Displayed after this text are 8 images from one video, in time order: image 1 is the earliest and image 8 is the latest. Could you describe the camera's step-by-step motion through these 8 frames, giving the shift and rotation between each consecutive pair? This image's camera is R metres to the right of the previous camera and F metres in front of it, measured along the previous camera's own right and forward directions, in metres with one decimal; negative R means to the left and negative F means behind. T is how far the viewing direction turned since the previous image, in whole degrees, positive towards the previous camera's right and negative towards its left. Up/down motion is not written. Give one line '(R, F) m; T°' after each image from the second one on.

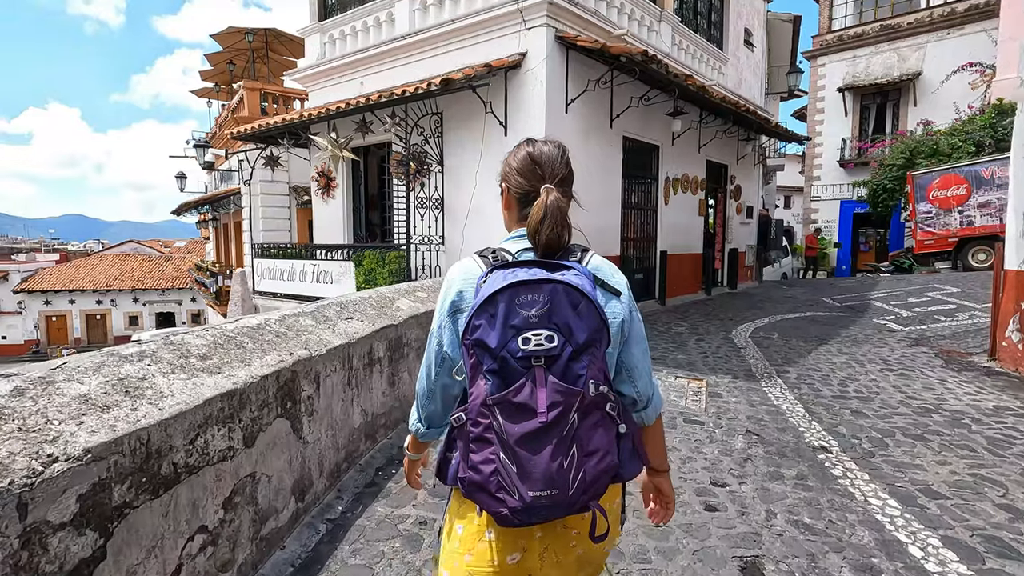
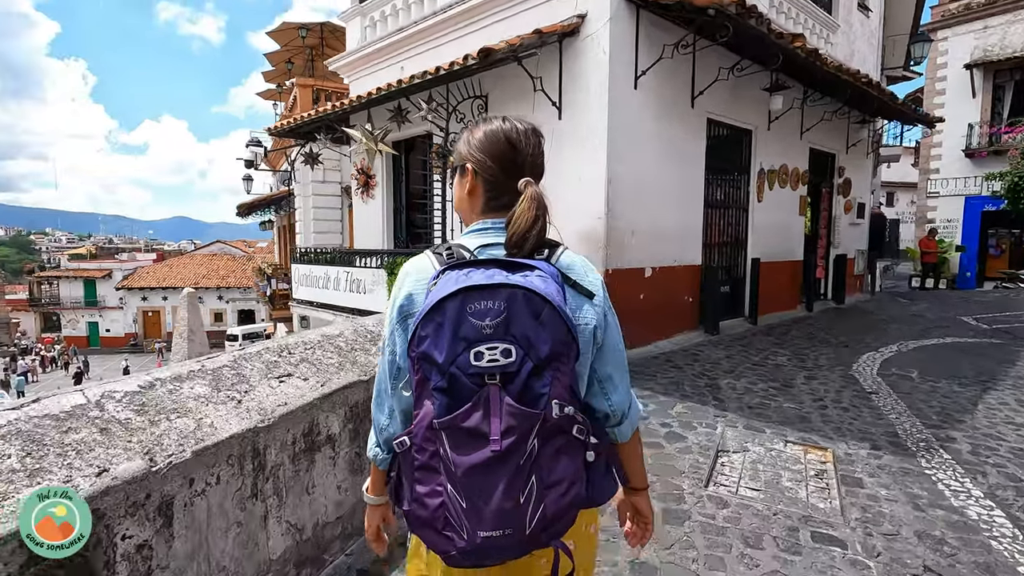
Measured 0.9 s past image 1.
(+0.2, +1.5) m; -7°
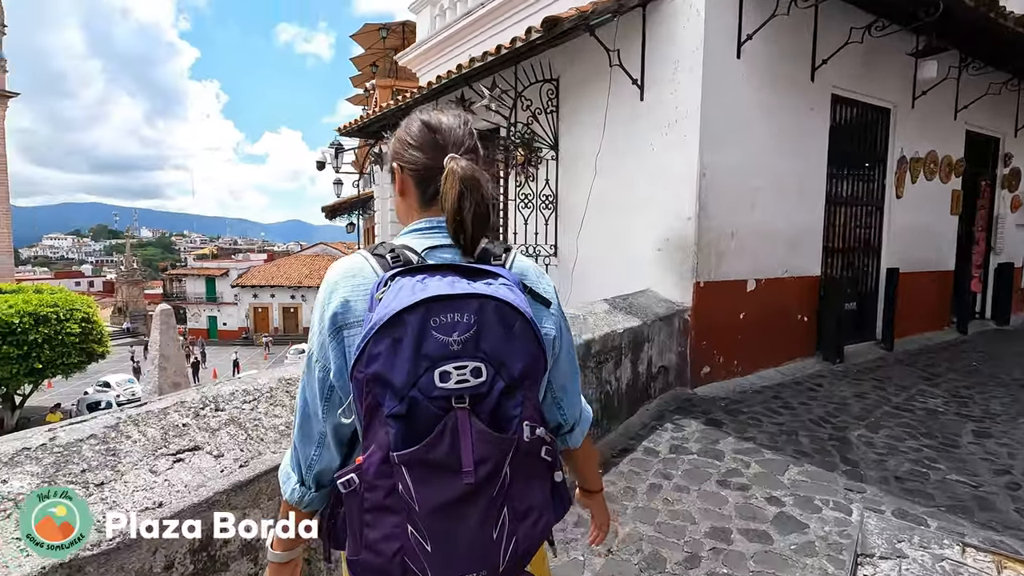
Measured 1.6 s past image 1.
(+0.2, +1.0) m; -10°
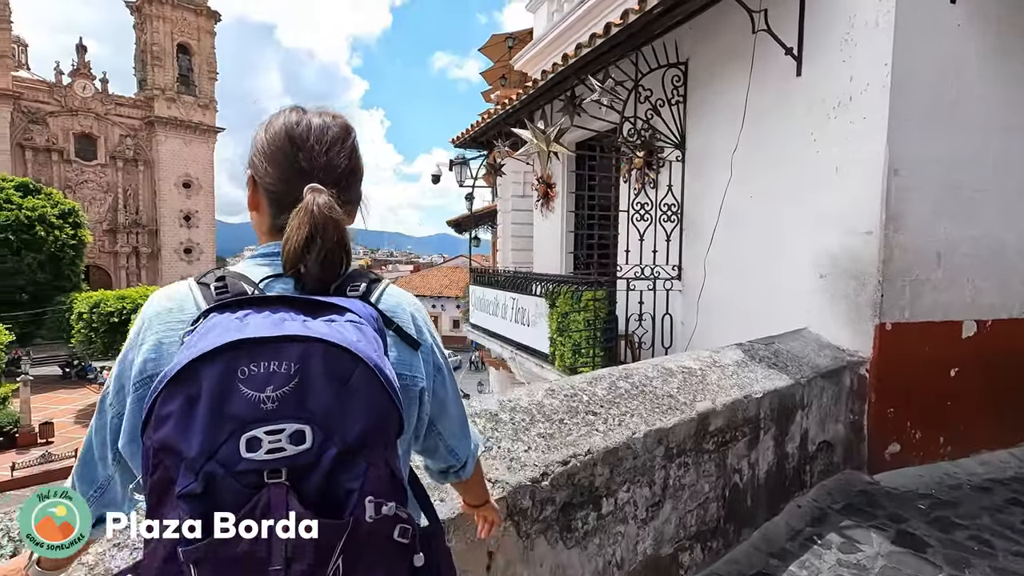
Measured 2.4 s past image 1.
(+0.3, +1.0) m; -15°
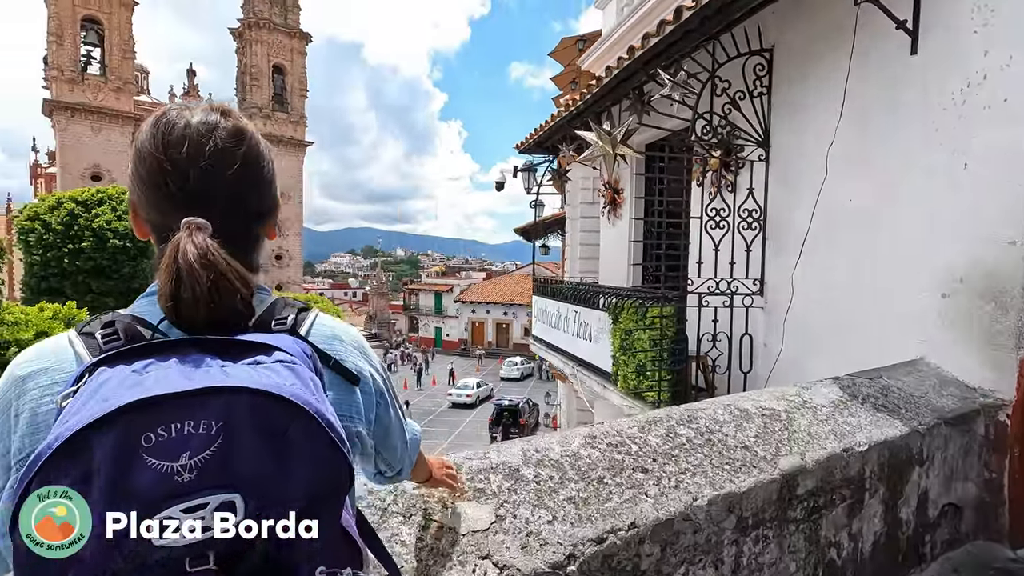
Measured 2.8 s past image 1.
(+0.1, +0.4) m; -8°
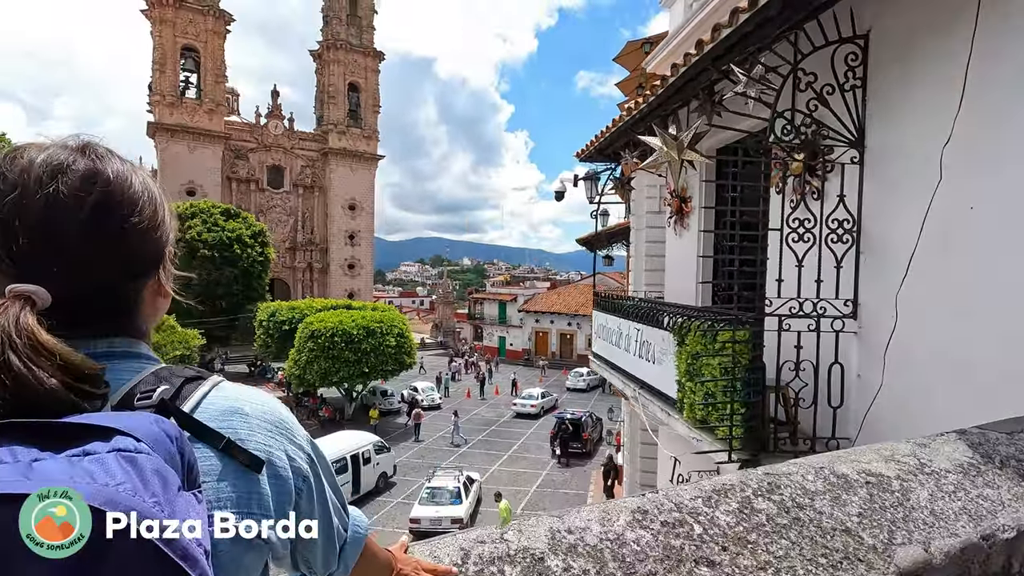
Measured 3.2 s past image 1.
(+0.1, +0.4) m; -7°
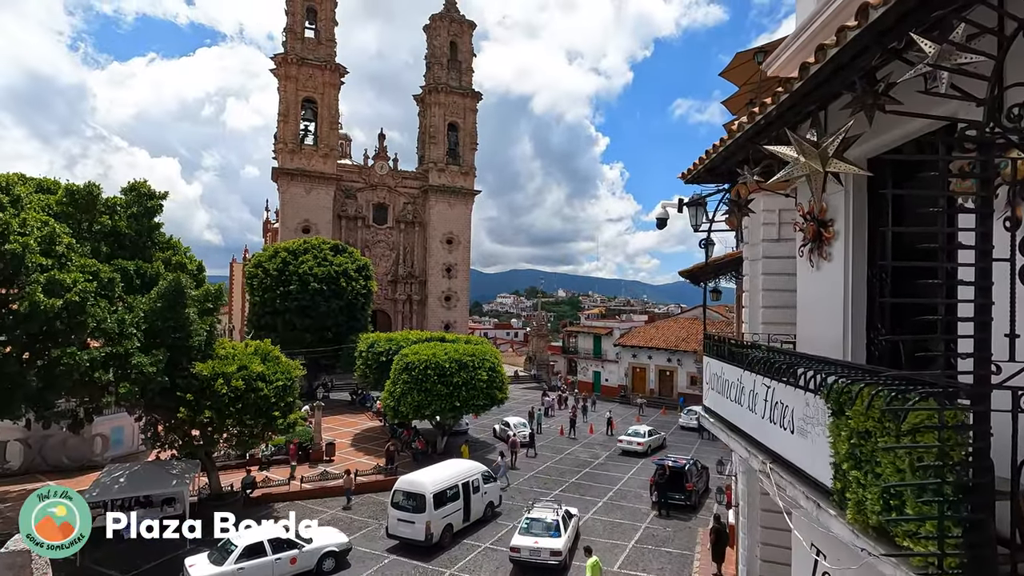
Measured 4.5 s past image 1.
(0.0, +1.0) m; -10°
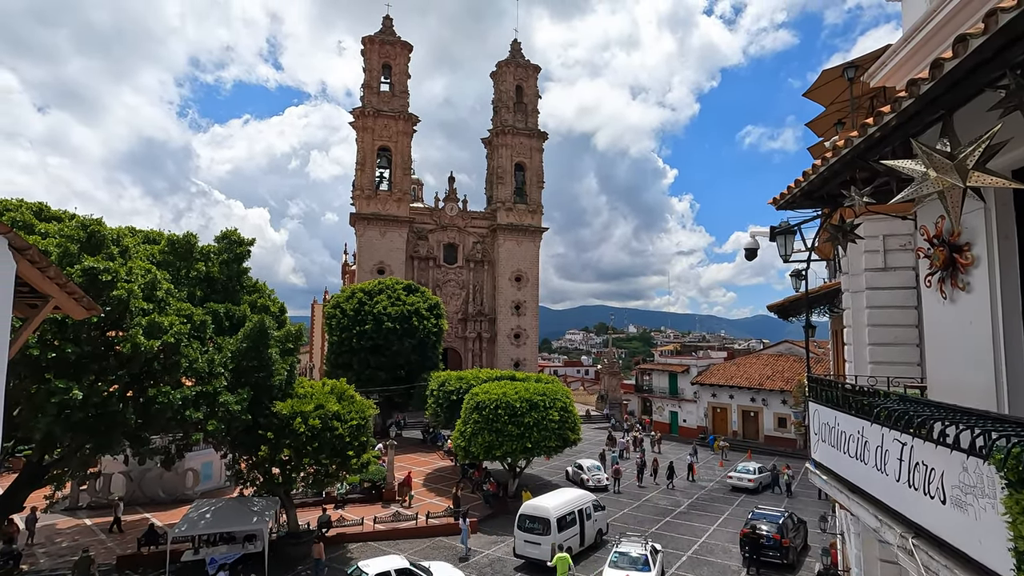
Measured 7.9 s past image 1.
(-0.1, +0.4) m; -7°
